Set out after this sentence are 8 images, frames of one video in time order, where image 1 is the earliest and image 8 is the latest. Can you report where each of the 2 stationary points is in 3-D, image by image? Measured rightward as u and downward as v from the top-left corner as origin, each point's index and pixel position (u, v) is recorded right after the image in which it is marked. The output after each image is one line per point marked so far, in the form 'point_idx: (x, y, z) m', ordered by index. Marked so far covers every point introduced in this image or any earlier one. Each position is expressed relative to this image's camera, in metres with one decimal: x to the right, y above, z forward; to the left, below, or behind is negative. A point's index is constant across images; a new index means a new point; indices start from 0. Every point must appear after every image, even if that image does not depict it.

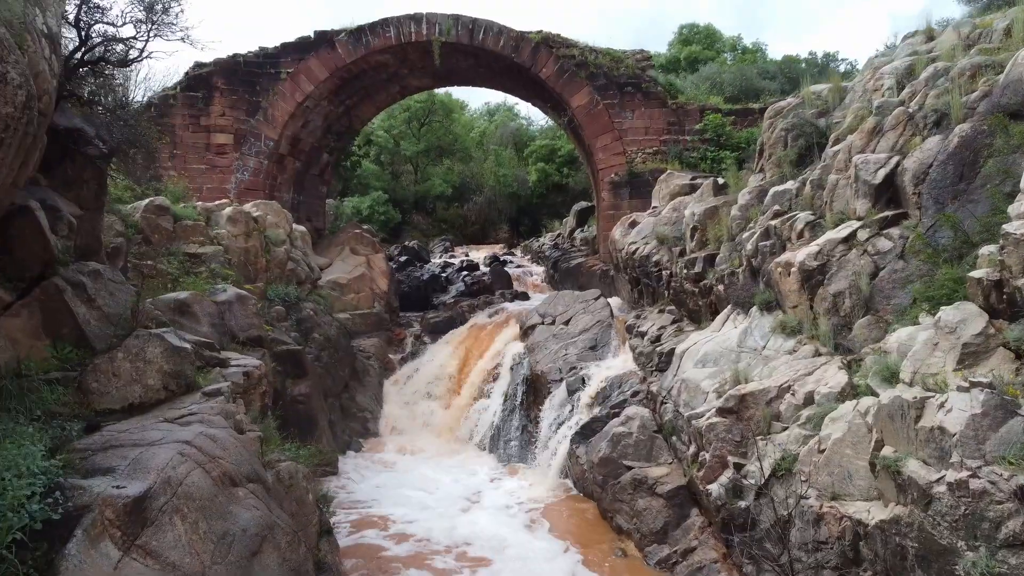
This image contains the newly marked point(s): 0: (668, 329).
0: (+1.6, -0.4, +8.1) m
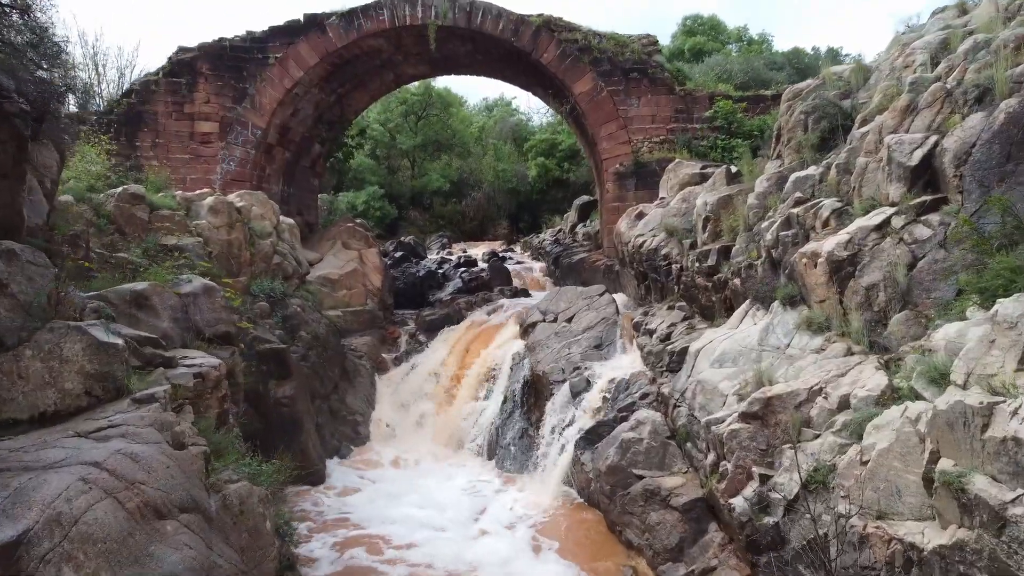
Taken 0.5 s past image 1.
0: (+1.6, -0.4, +7.6) m
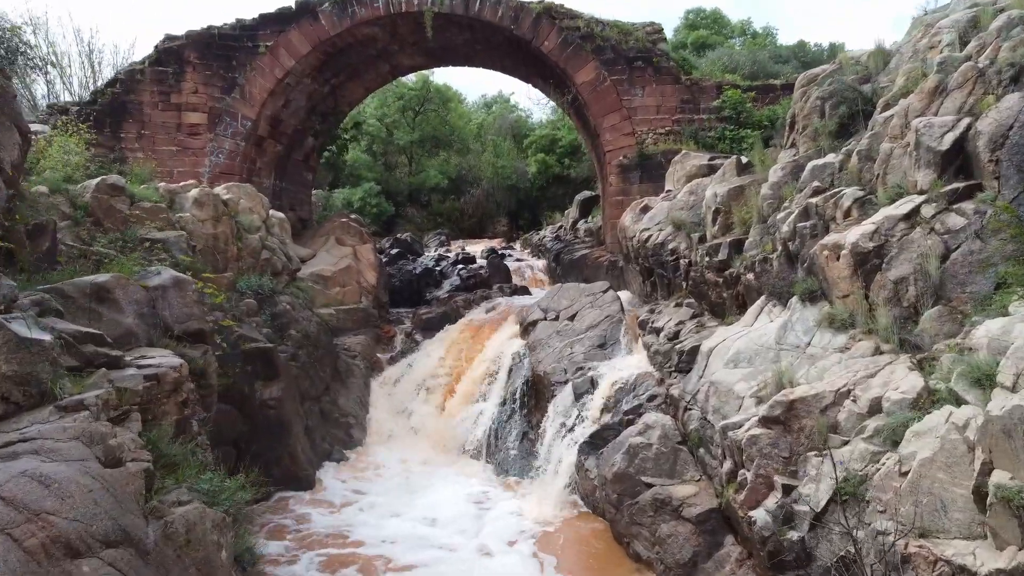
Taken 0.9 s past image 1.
0: (+1.6, -0.3, +7.2) m
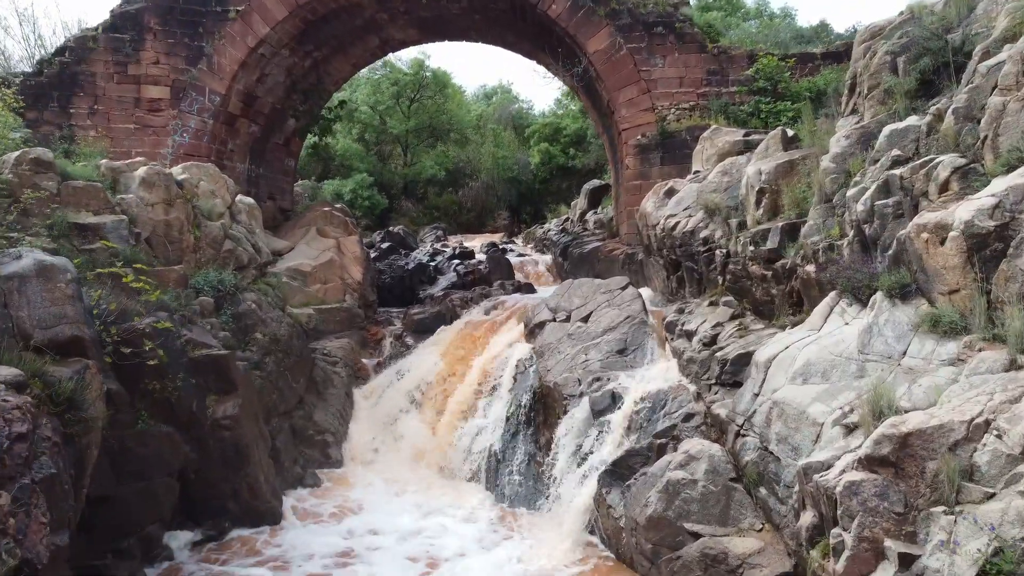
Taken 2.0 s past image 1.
0: (+1.6, -0.3, +6.0) m
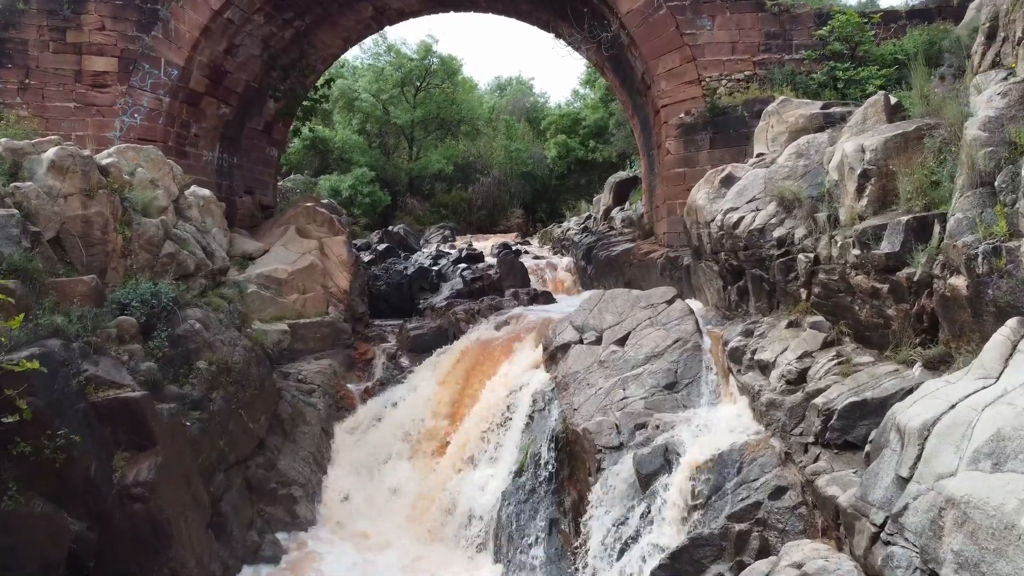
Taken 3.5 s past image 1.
0: (+1.7, -0.4, +4.4) m
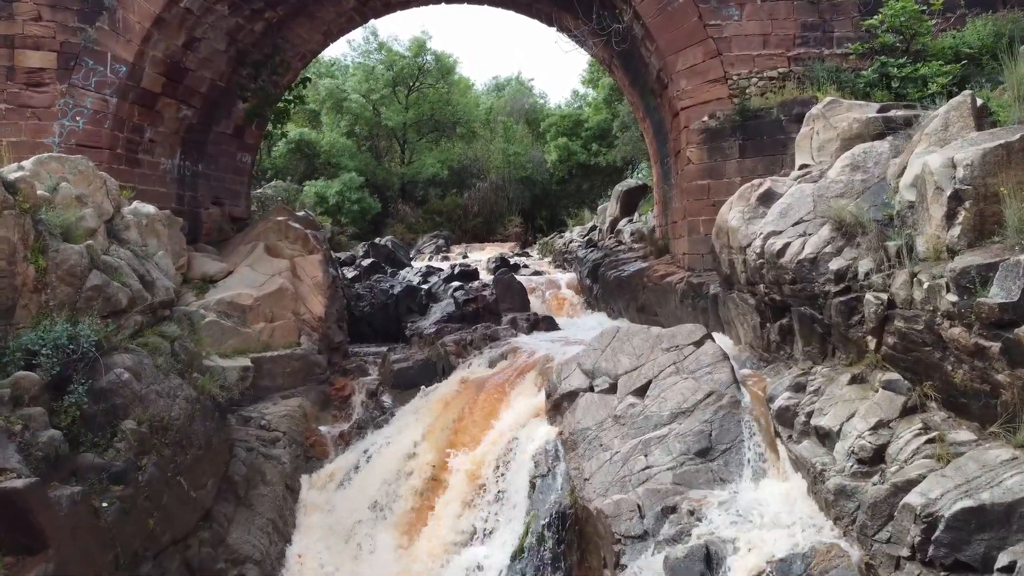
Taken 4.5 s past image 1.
0: (+1.7, -0.6, +3.4) m
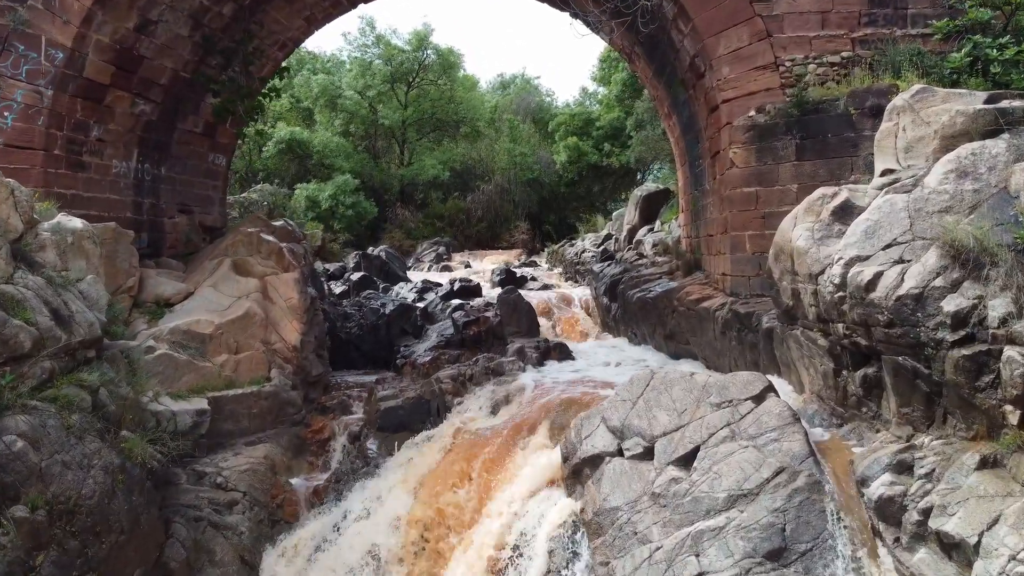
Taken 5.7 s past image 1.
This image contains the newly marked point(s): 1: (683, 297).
0: (+1.7, -0.8, +2.4) m
1: (+1.3, -0.1, +6.1) m
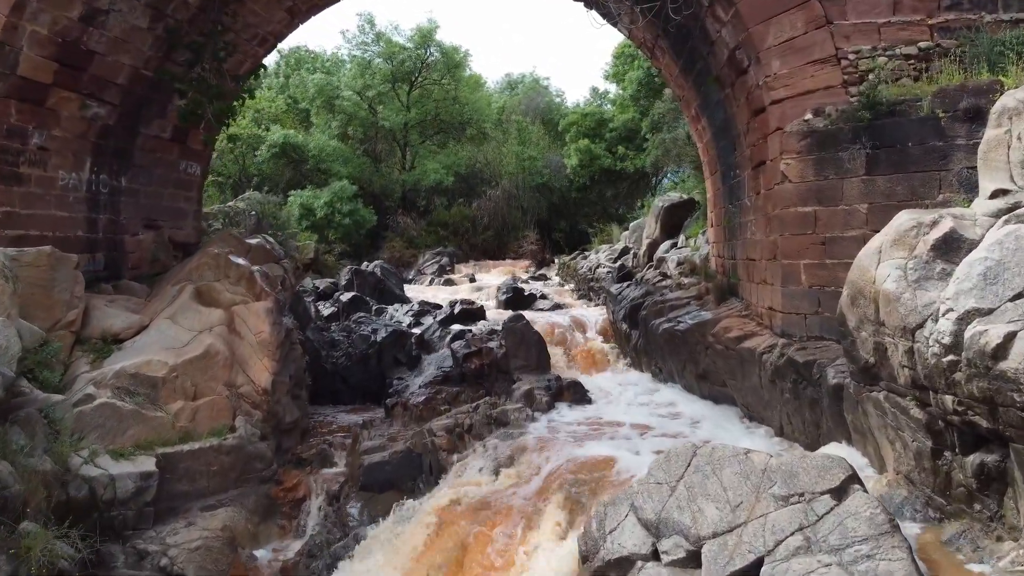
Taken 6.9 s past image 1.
0: (+1.7, -1.0, +1.4) m
1: (+1.3, -0.3, +5.2) m
